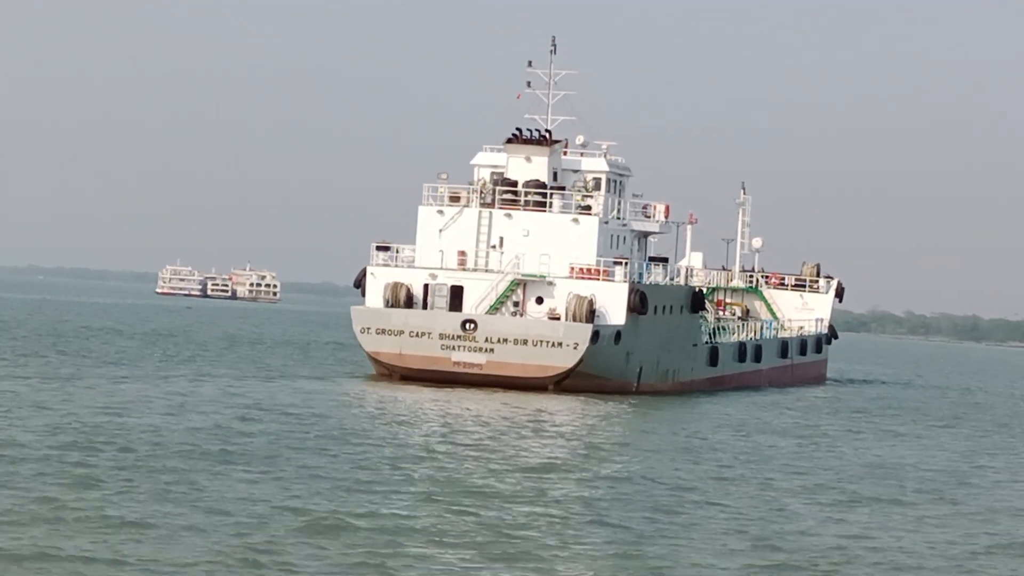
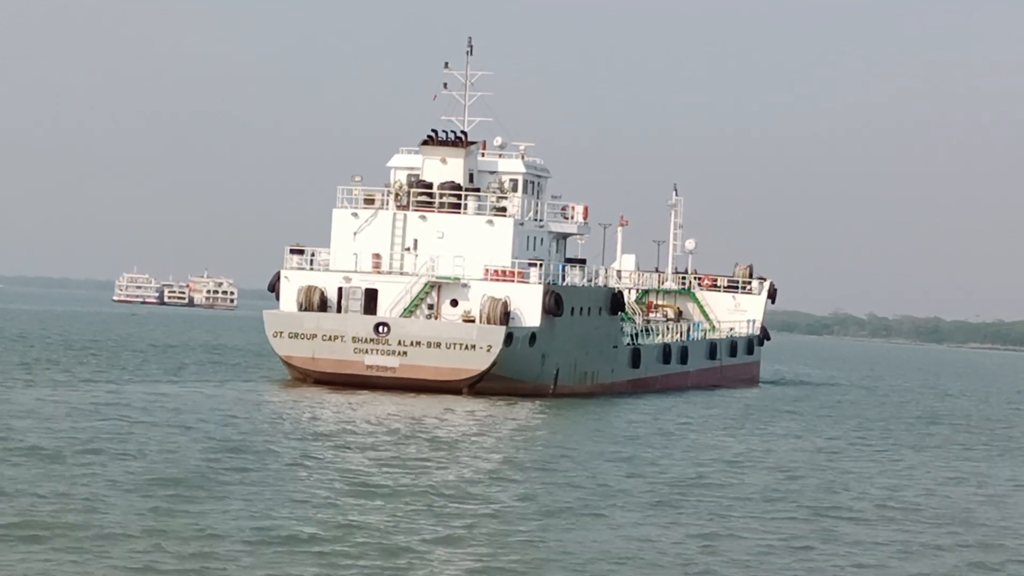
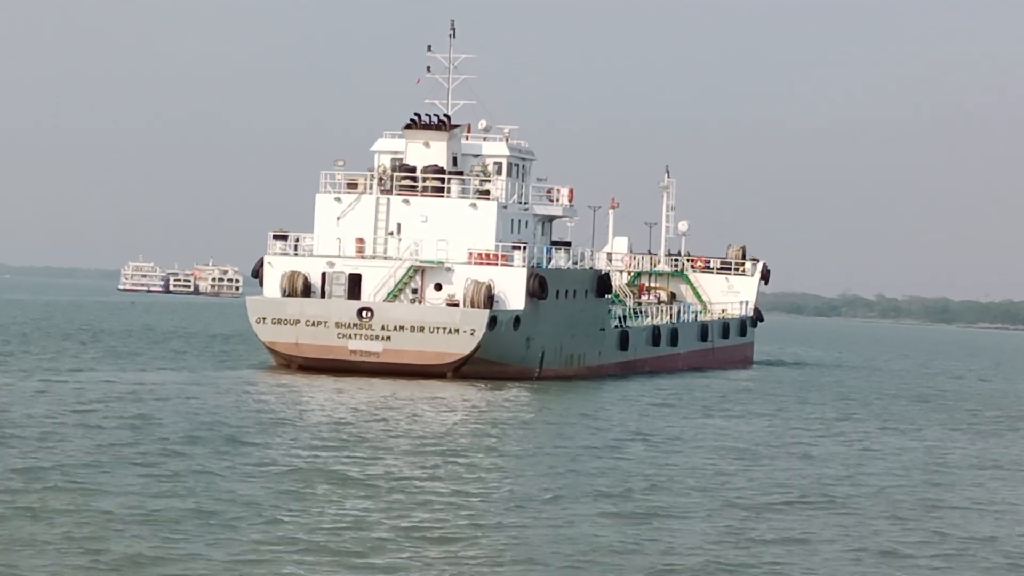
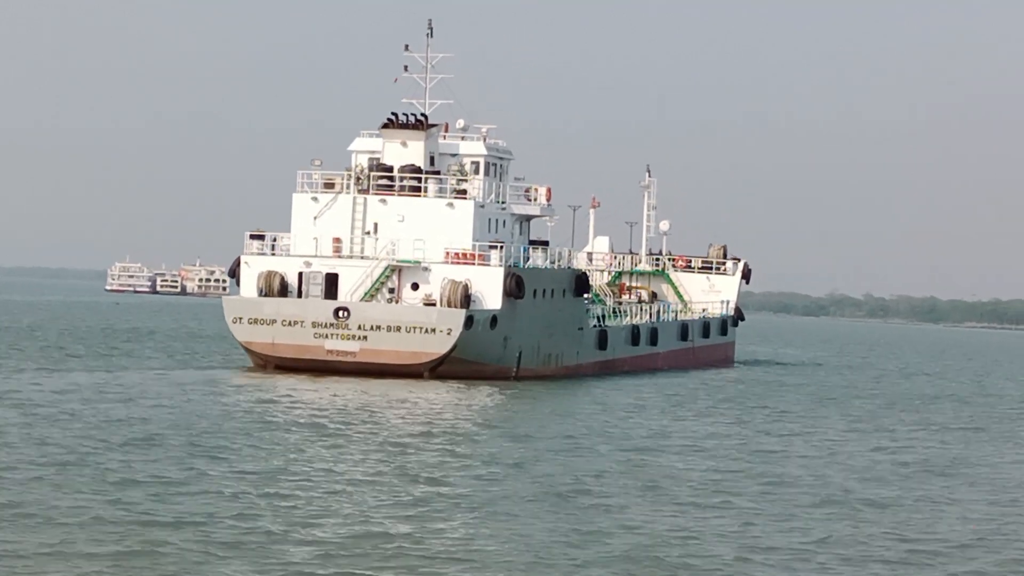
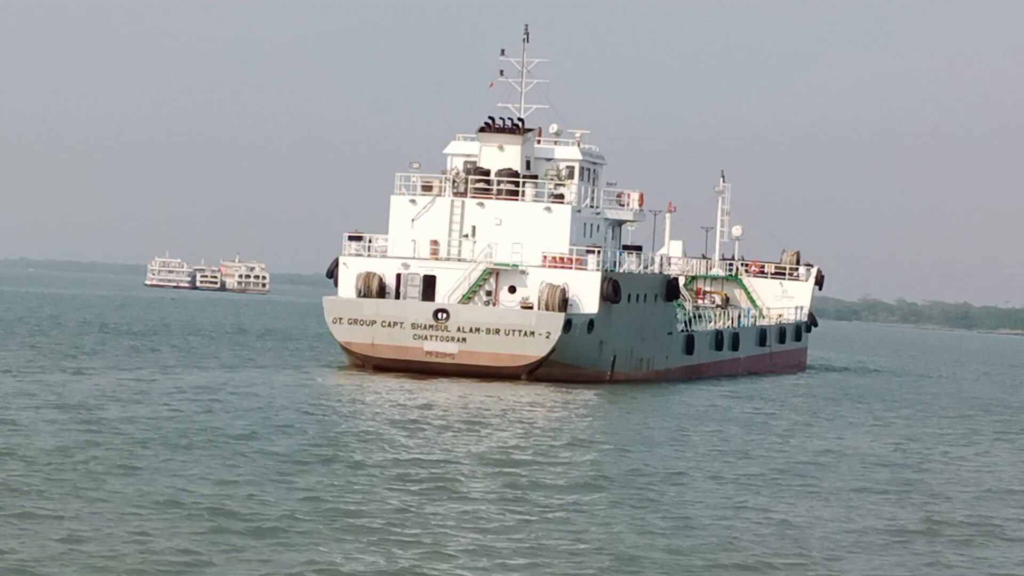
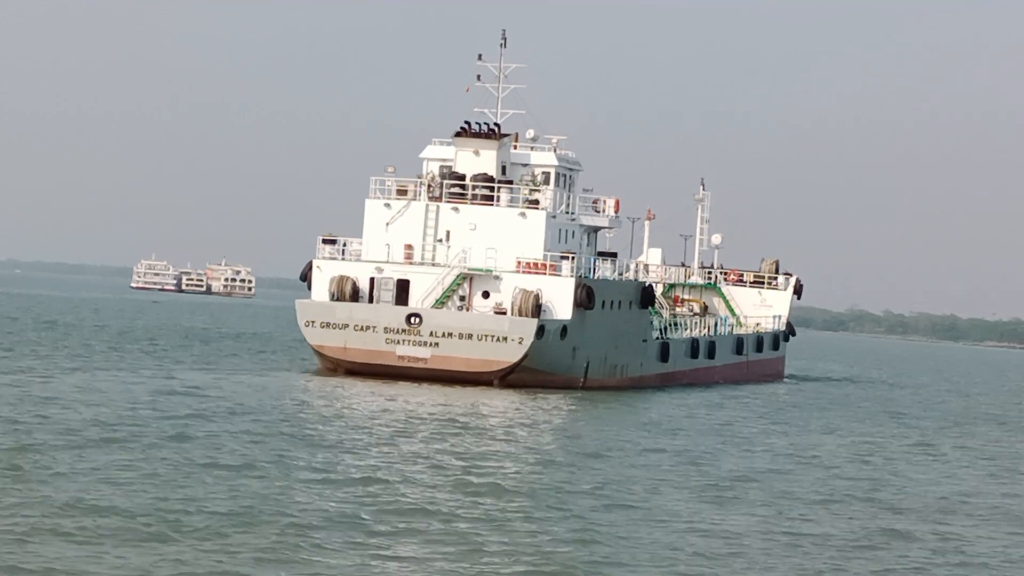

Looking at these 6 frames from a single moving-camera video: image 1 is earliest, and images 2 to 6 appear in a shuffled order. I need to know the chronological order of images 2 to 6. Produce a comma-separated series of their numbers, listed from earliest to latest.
5, 6, 2, 3, 4
